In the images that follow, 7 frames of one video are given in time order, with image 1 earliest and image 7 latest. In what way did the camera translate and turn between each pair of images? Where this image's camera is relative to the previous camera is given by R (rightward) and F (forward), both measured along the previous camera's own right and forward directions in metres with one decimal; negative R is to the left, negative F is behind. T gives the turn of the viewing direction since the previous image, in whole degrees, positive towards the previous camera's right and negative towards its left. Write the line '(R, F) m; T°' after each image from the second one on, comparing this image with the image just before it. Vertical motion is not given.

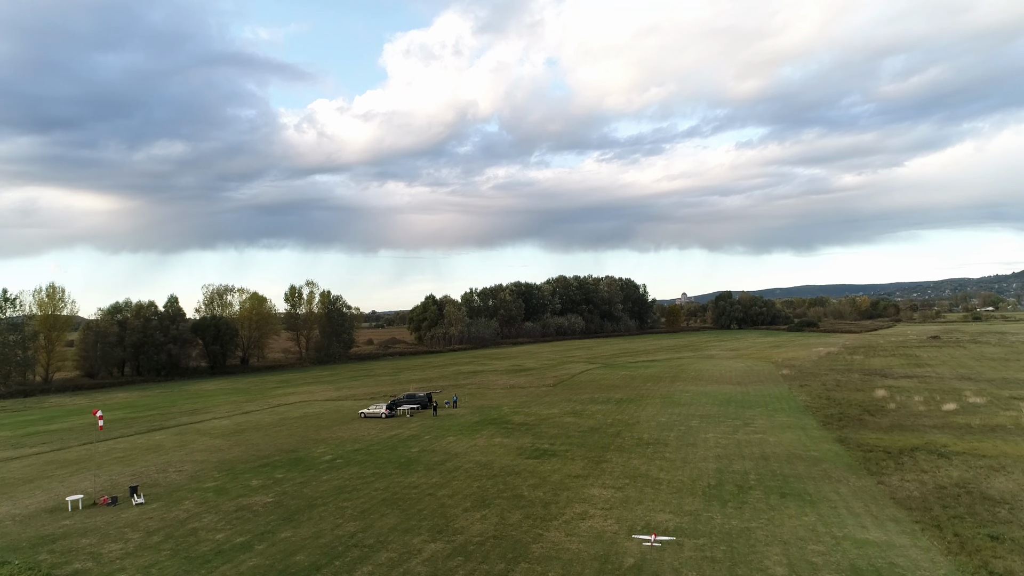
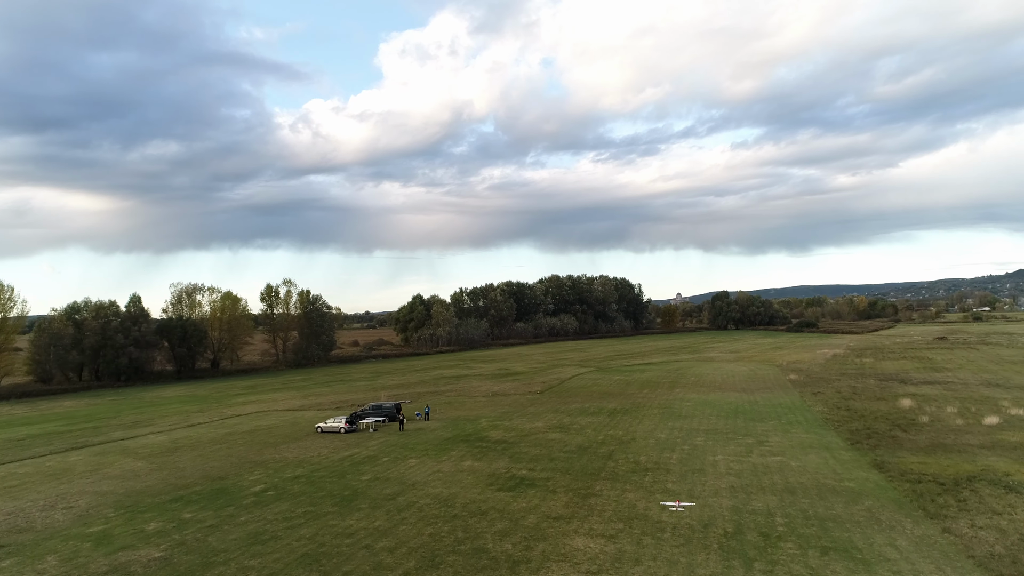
(+0.7, +4.1) m; 0°
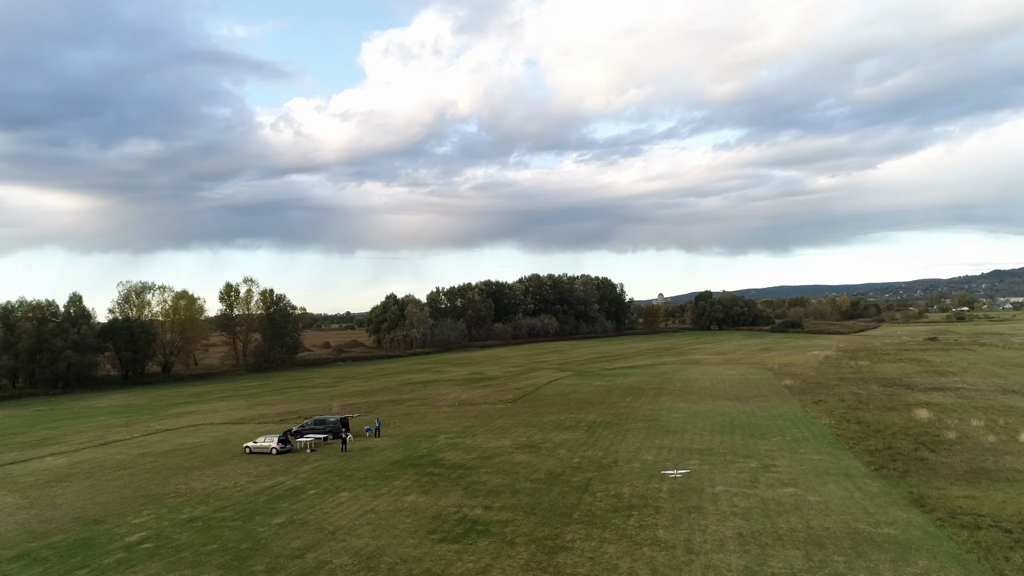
(+0.7, +4.1) m; +1°
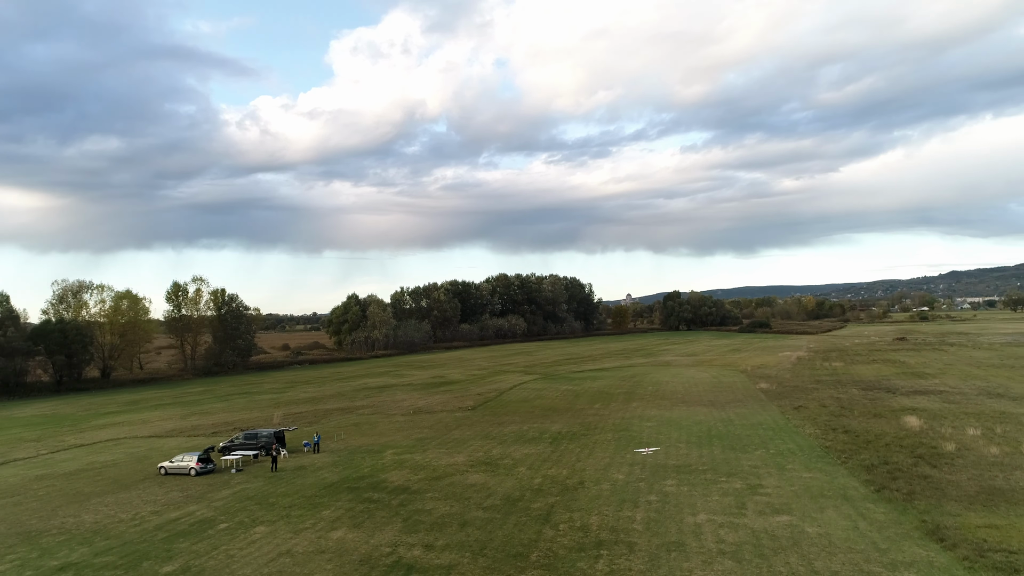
(+0.5, +2.7) m; +2°
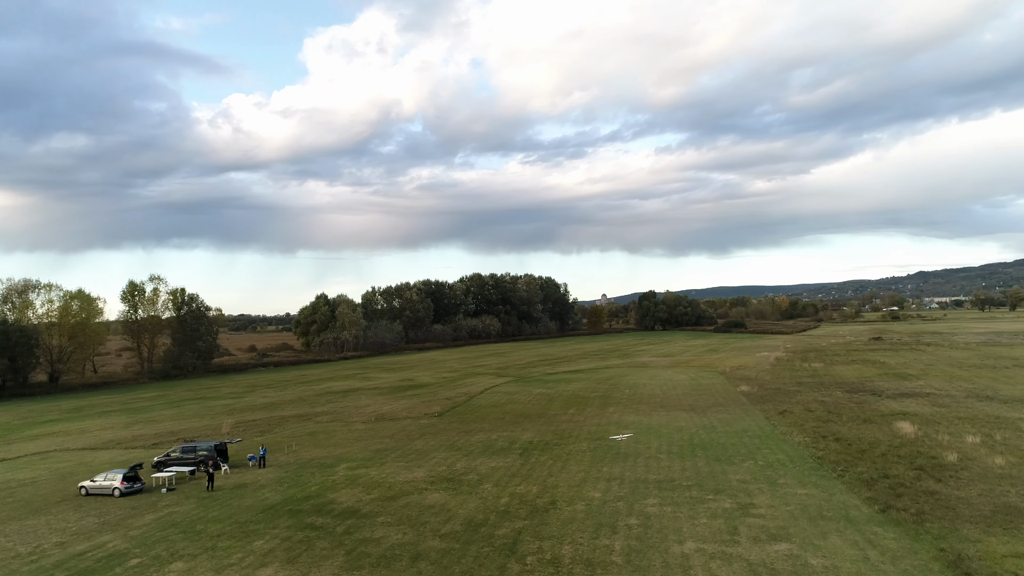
(+0.3, +2.0) m; +2°
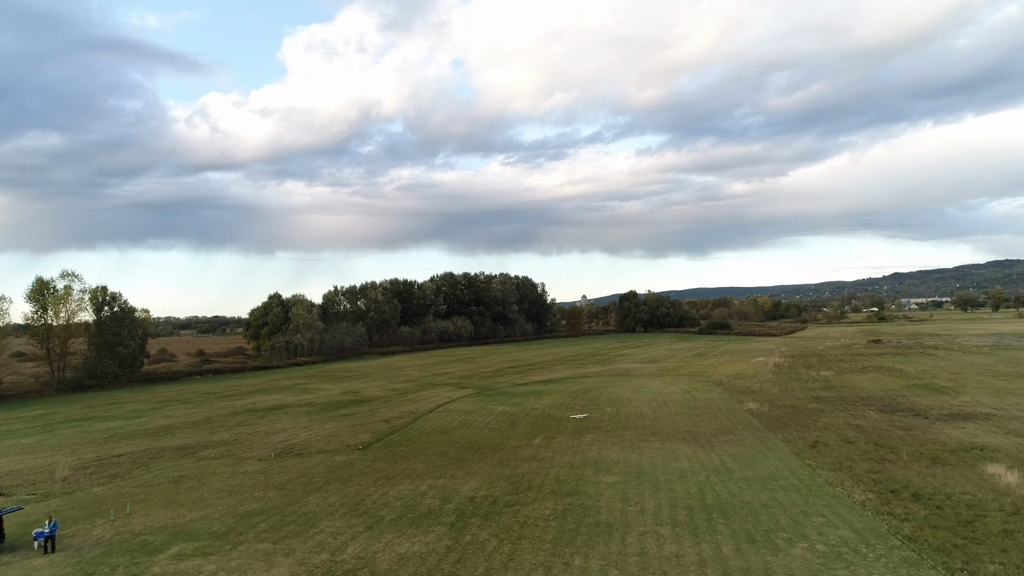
(+1.1, +7.5) m; +2°
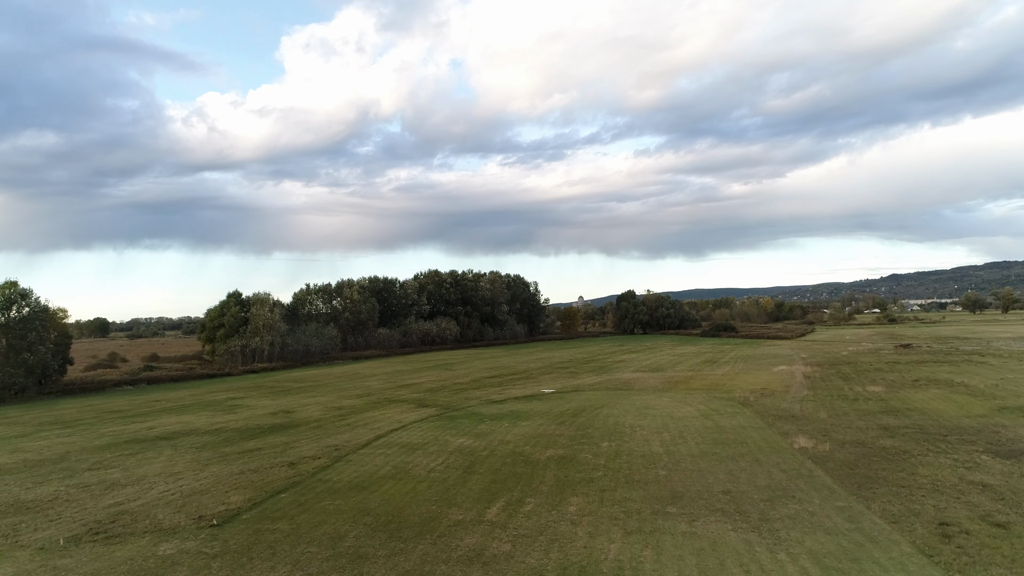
(+1.2, +8.9) m; 0°
